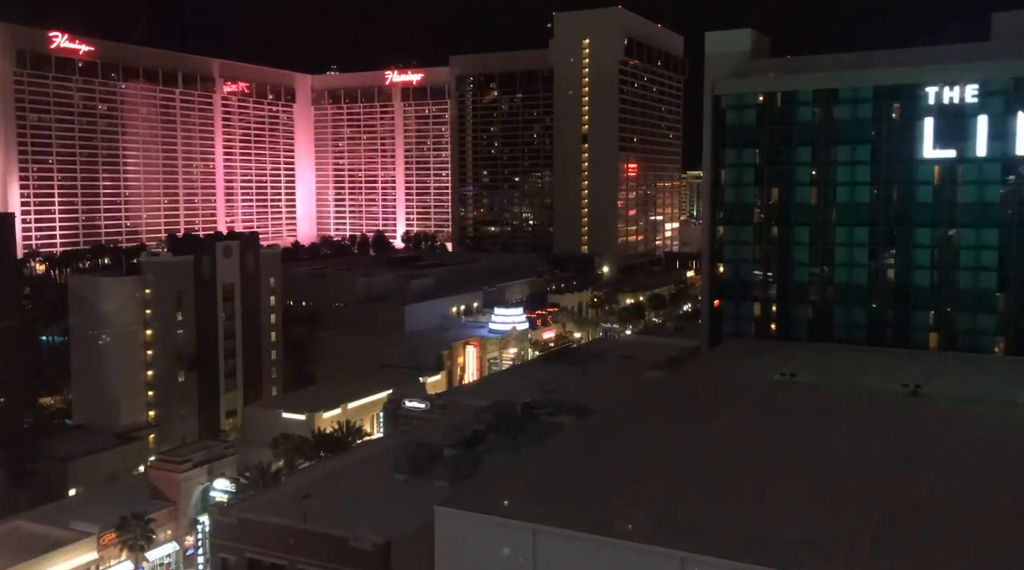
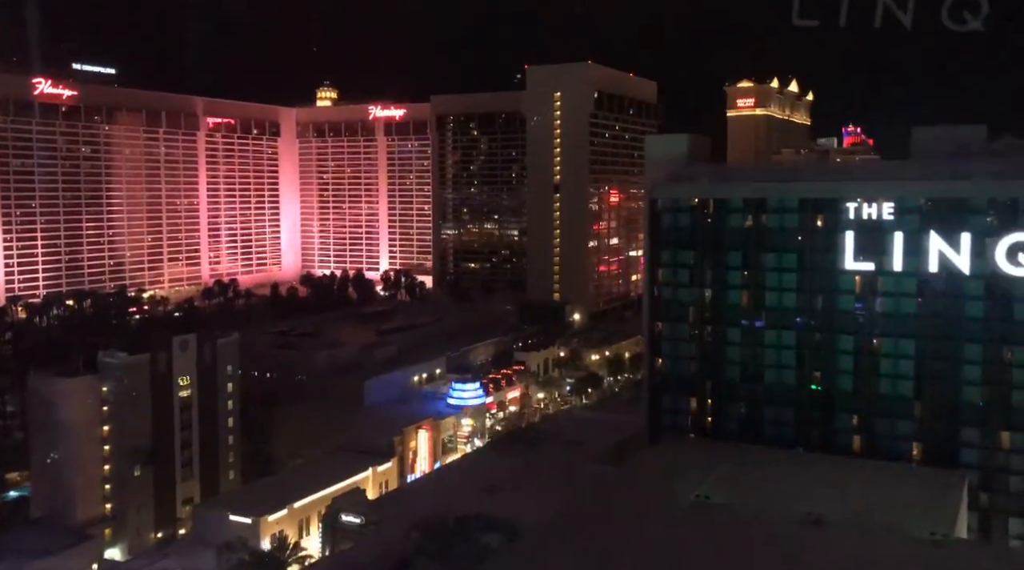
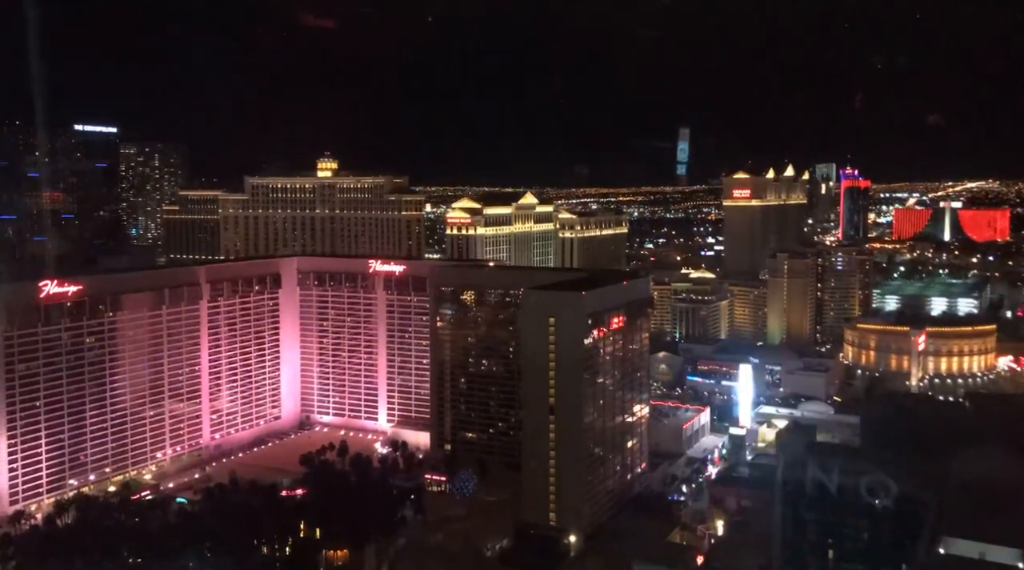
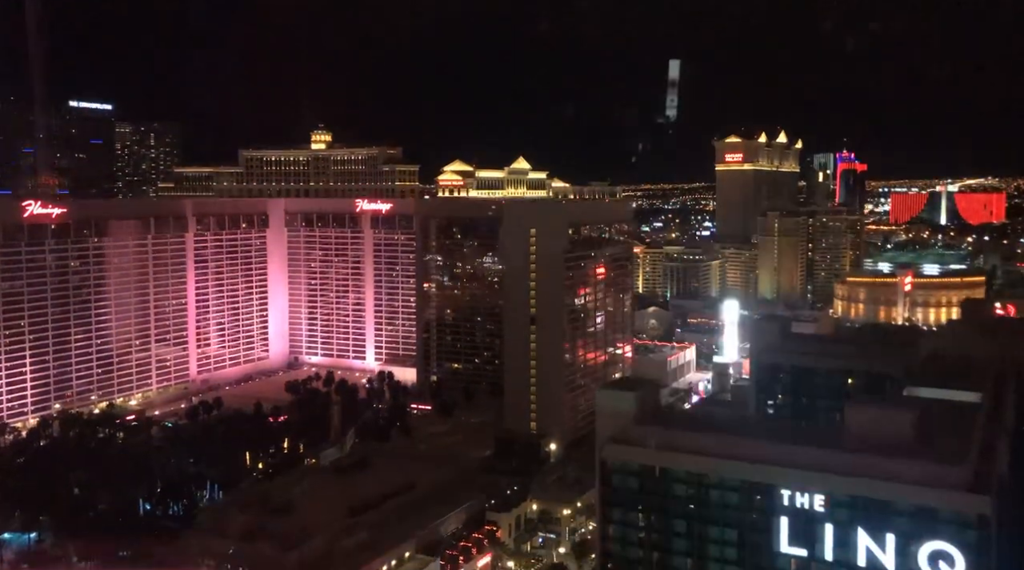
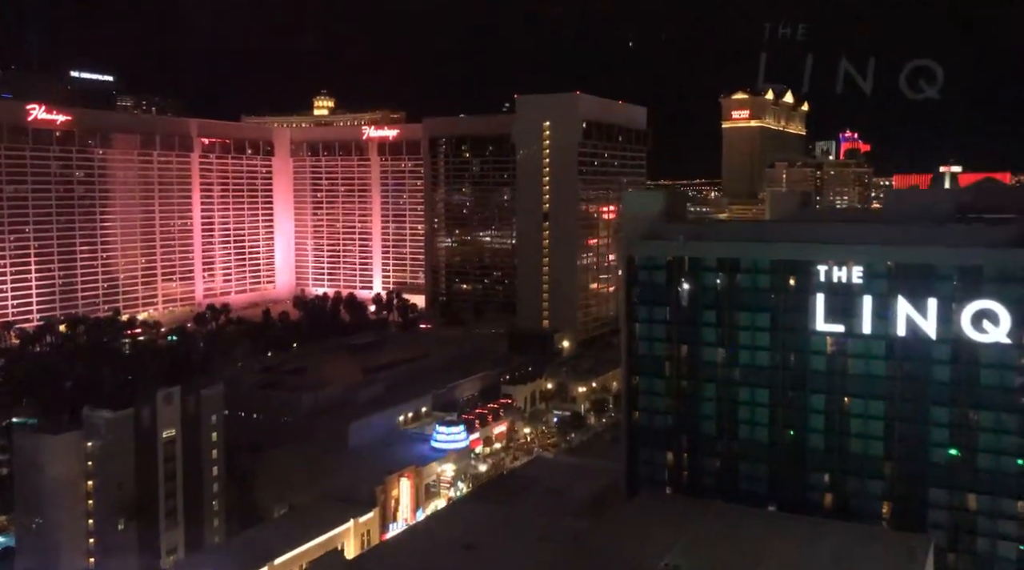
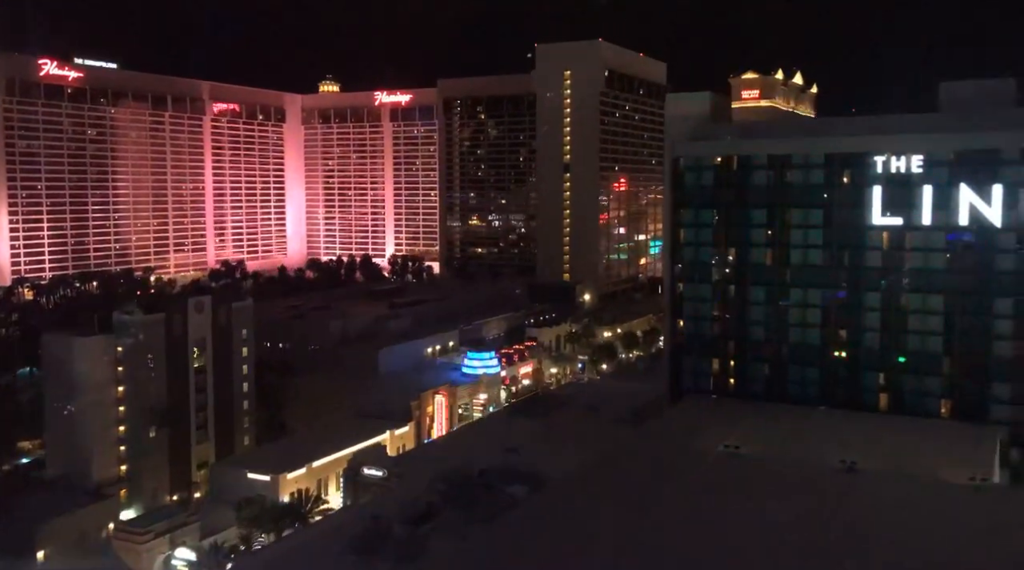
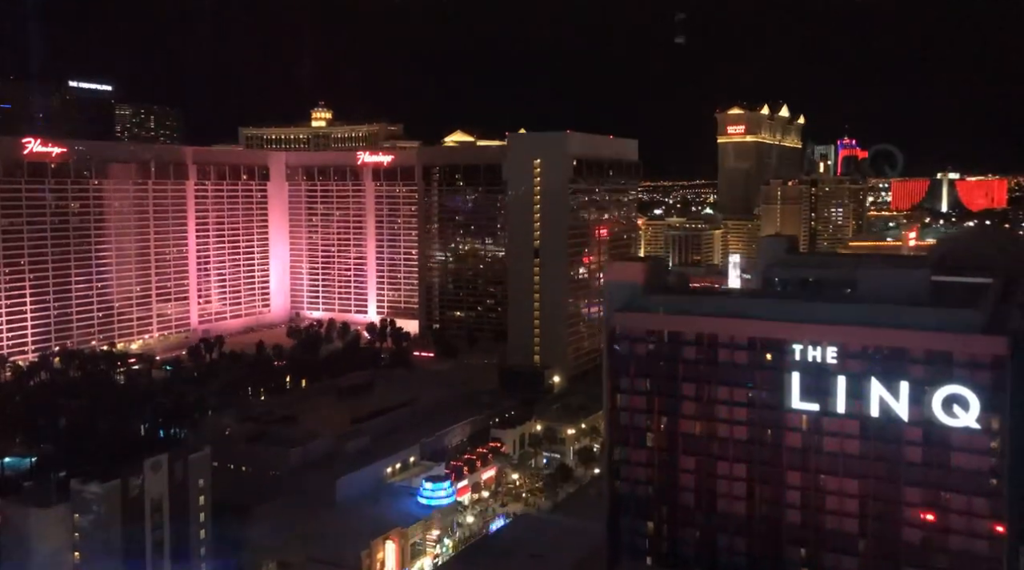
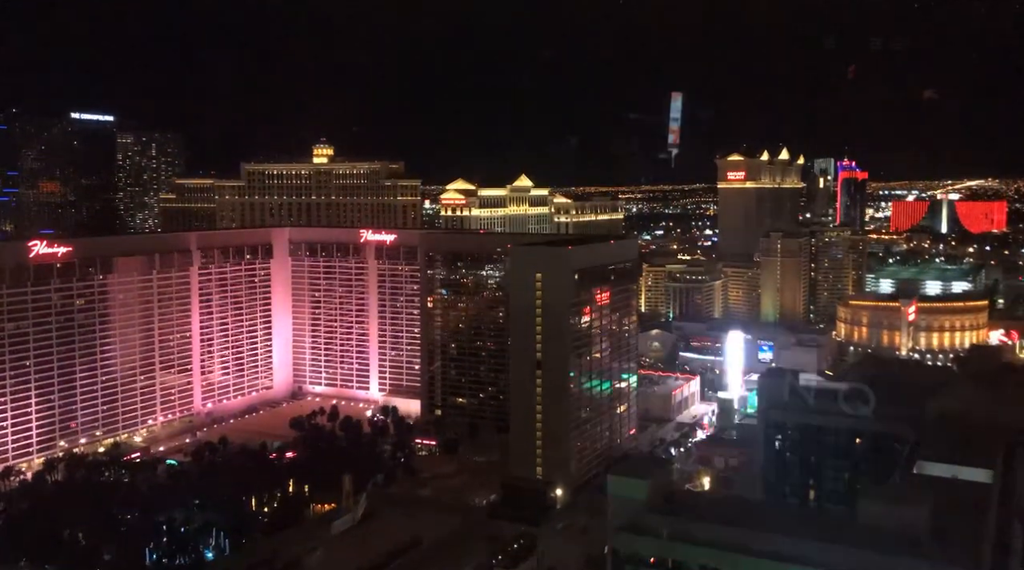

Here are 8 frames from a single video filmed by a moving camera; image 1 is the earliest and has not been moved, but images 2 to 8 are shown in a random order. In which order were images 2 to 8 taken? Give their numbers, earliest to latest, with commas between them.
6, 2, 5, 7, 4, 8, 3
